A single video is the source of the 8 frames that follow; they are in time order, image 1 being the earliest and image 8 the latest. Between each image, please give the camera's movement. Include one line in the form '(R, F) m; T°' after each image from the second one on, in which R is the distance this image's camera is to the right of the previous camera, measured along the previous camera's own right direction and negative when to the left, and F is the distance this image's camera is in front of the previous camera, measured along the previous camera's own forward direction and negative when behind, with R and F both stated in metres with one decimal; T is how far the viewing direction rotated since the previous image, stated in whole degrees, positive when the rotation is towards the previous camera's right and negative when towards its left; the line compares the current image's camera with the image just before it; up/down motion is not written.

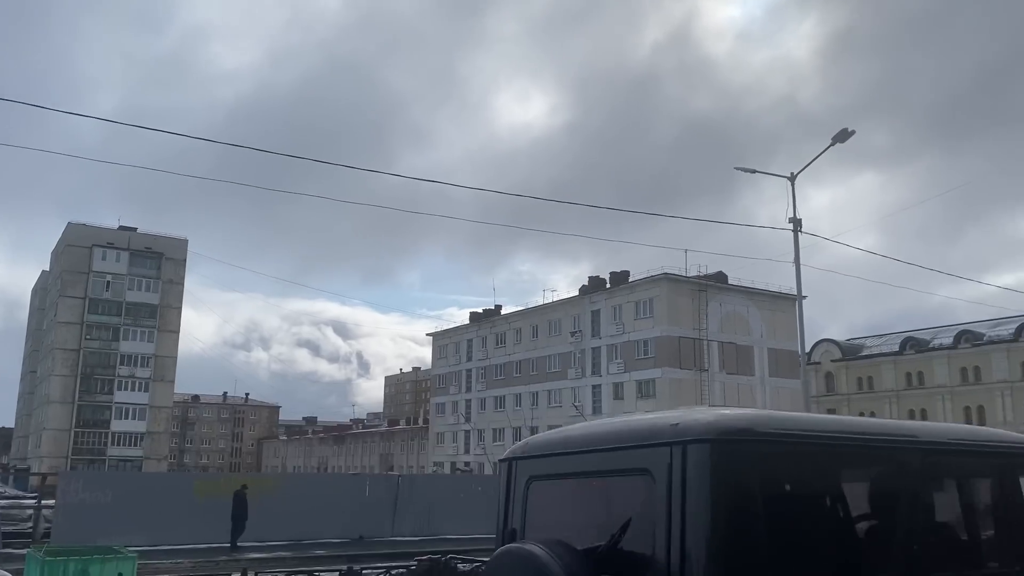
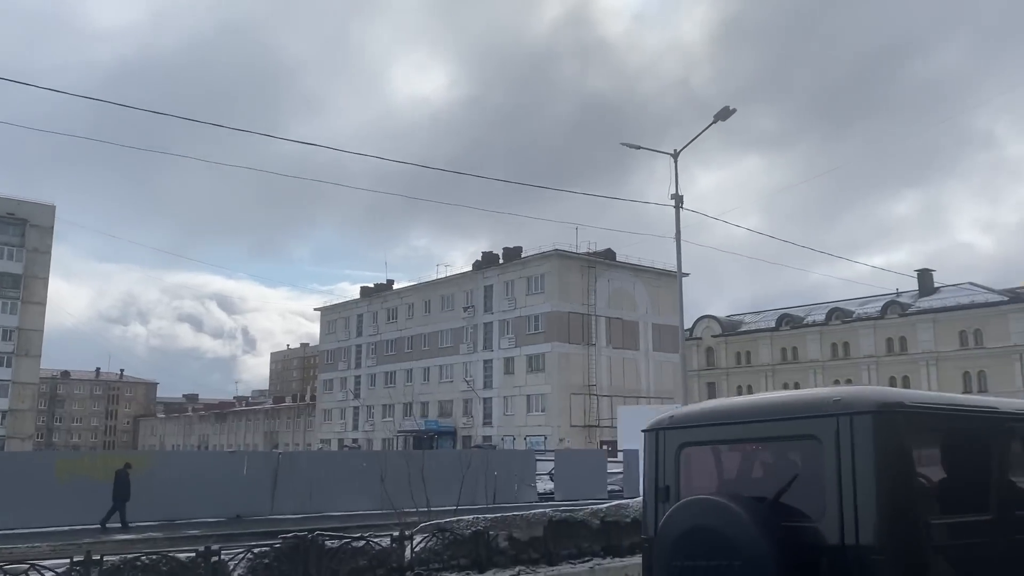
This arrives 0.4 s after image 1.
(+0.2, +0.2) m; +7°
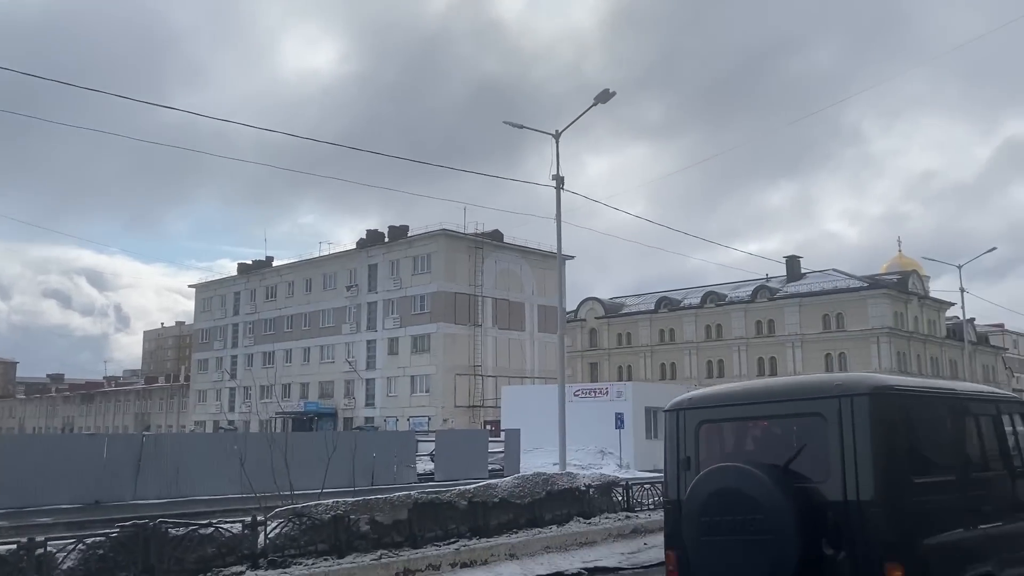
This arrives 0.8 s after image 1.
(+0.3, +0.3) m; +7°
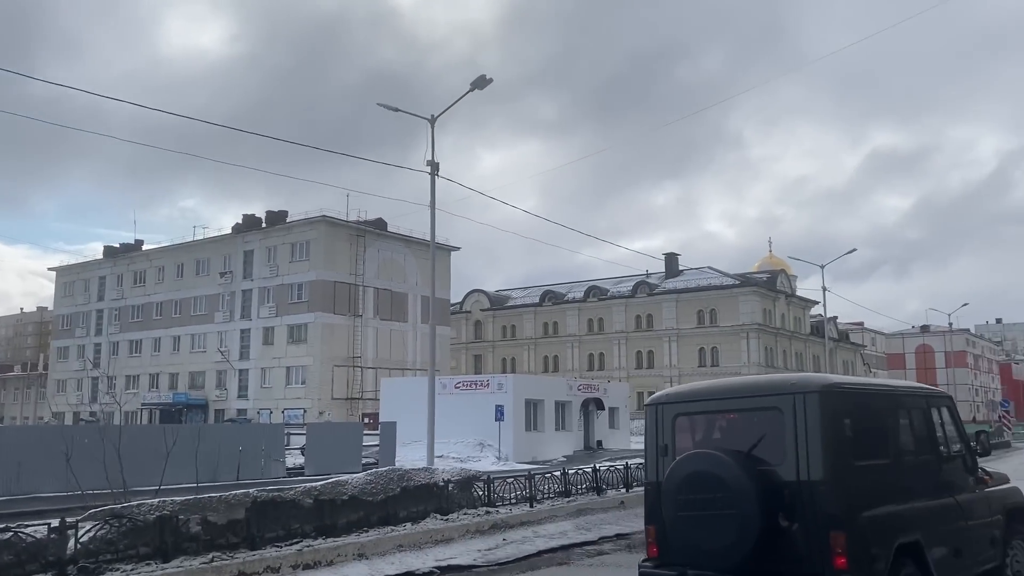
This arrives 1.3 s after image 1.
(+0.4, +0.5) m; +7°
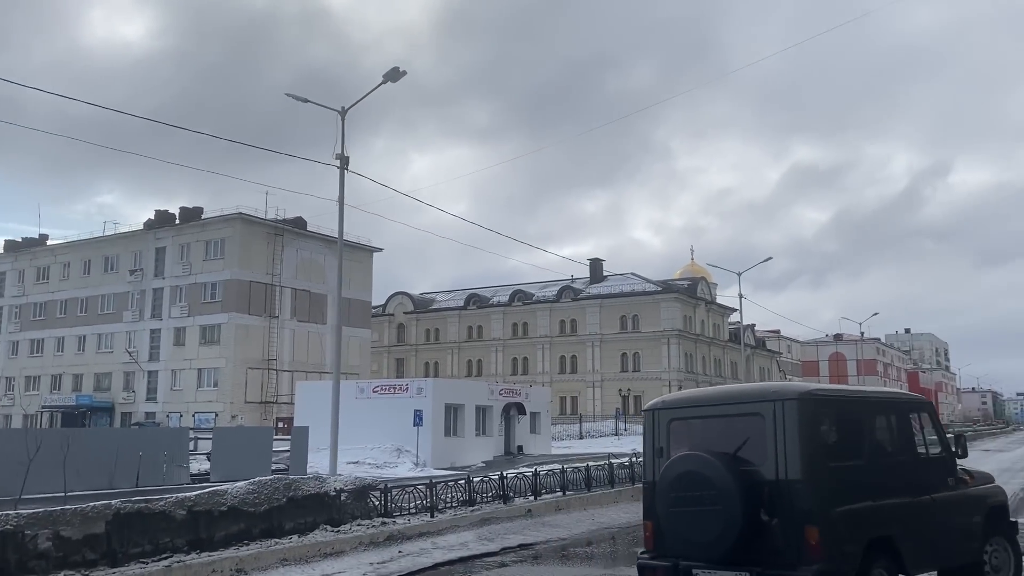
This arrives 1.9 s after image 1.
(+0.4, +0.6) m; +5°
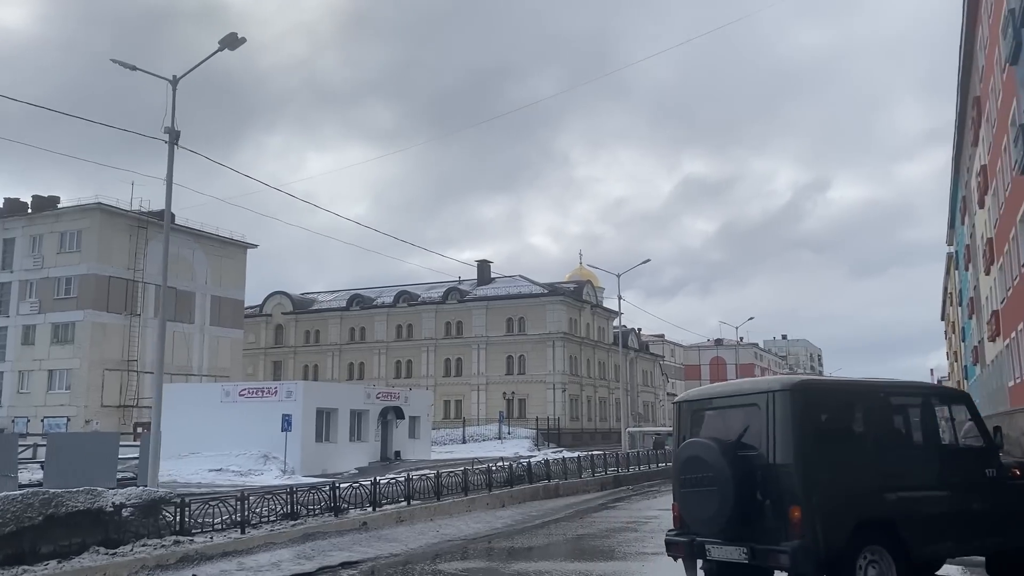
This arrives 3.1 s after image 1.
(+0.9, +1.2) m; +7°
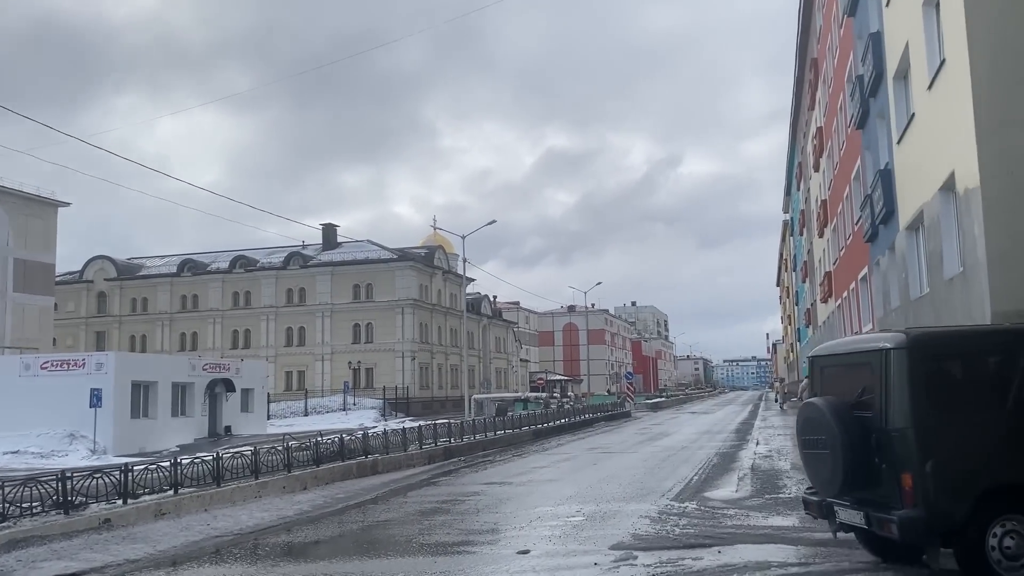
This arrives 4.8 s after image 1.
(+1.0, +1.9) m; +9°
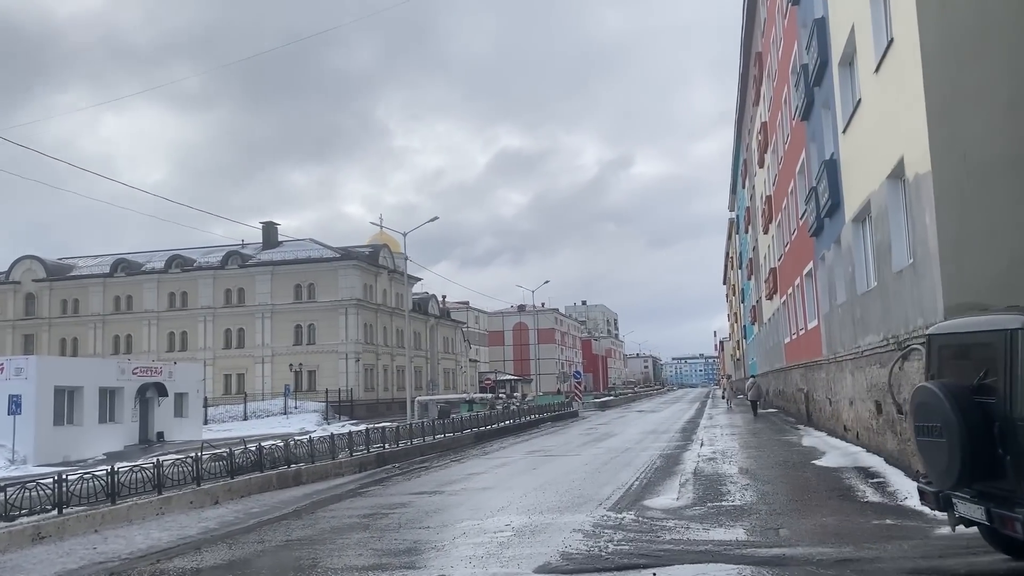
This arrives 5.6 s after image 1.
(+0.4, +0.9) m; +3°
